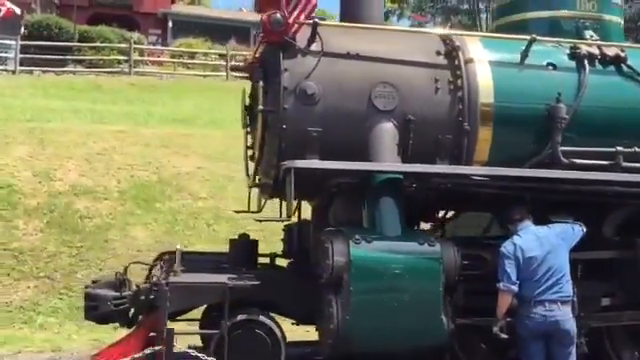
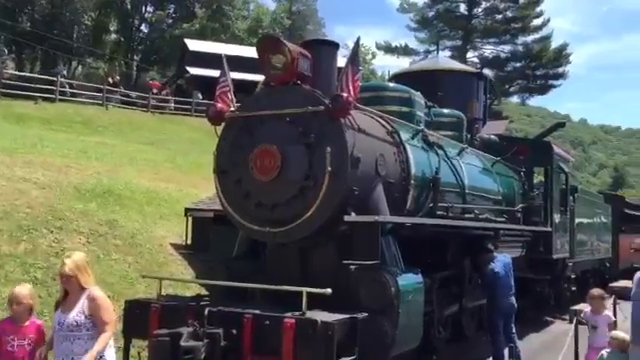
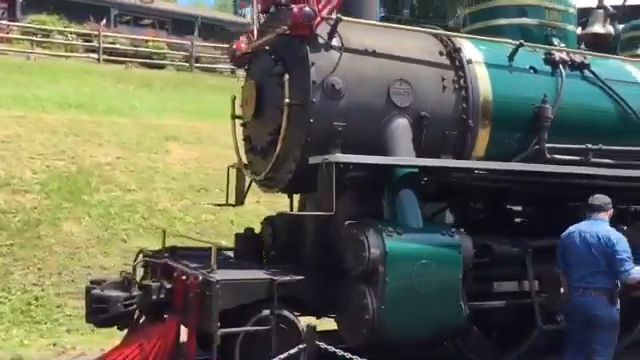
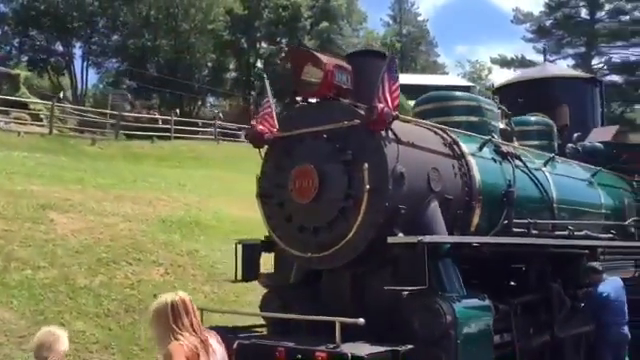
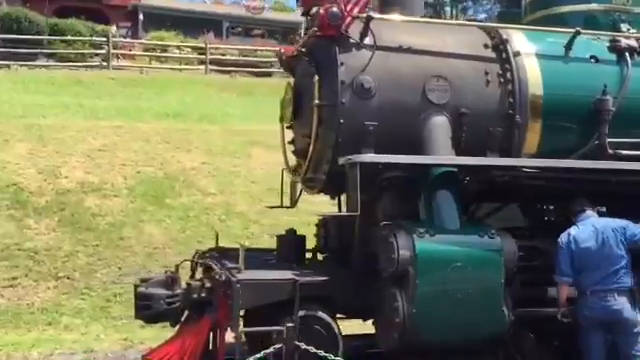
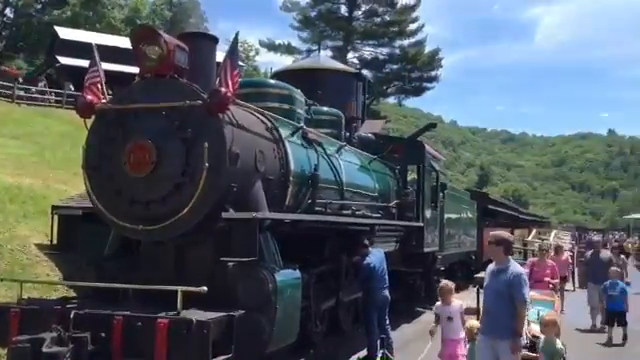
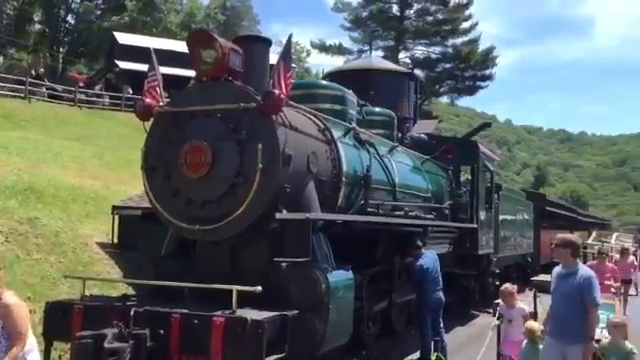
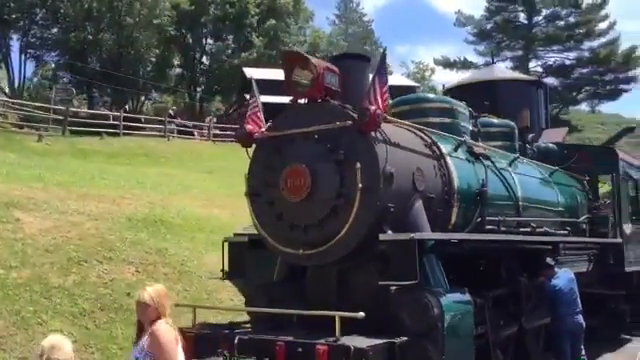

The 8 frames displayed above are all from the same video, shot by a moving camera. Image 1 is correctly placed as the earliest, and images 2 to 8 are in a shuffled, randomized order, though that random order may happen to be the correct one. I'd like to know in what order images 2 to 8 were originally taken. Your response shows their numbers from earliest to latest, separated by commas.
5, 3, 4, 8, 2, 7, 6
